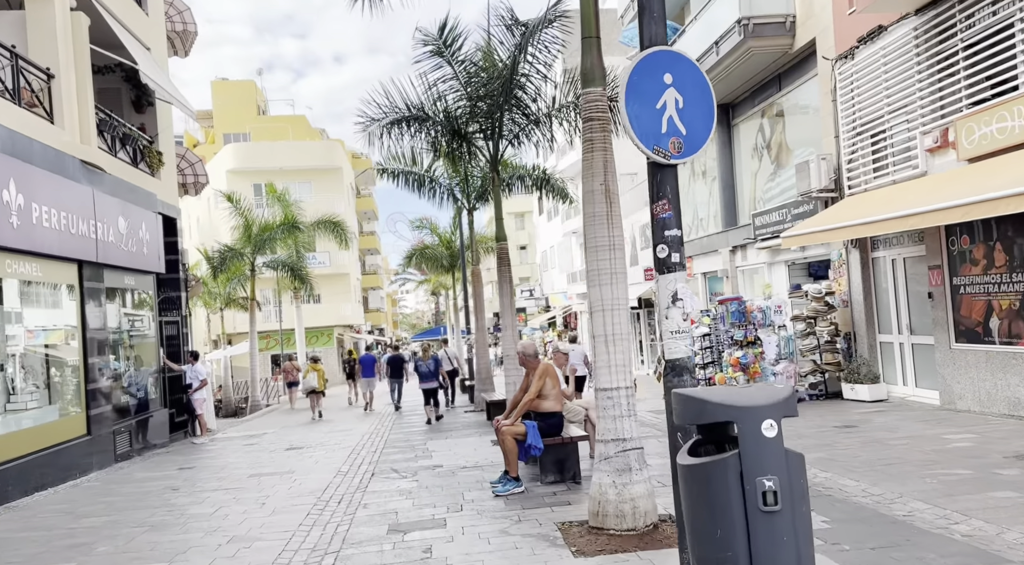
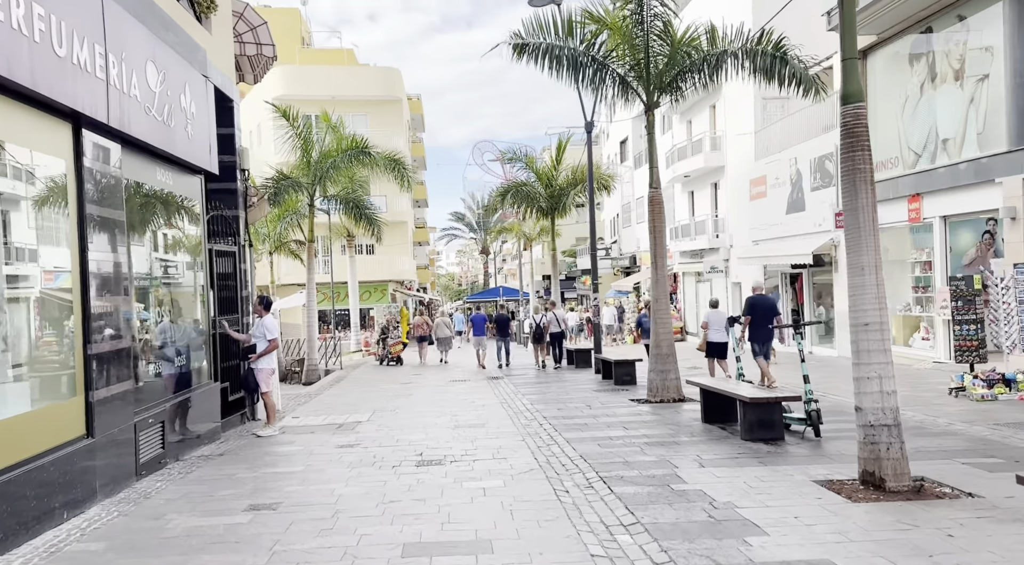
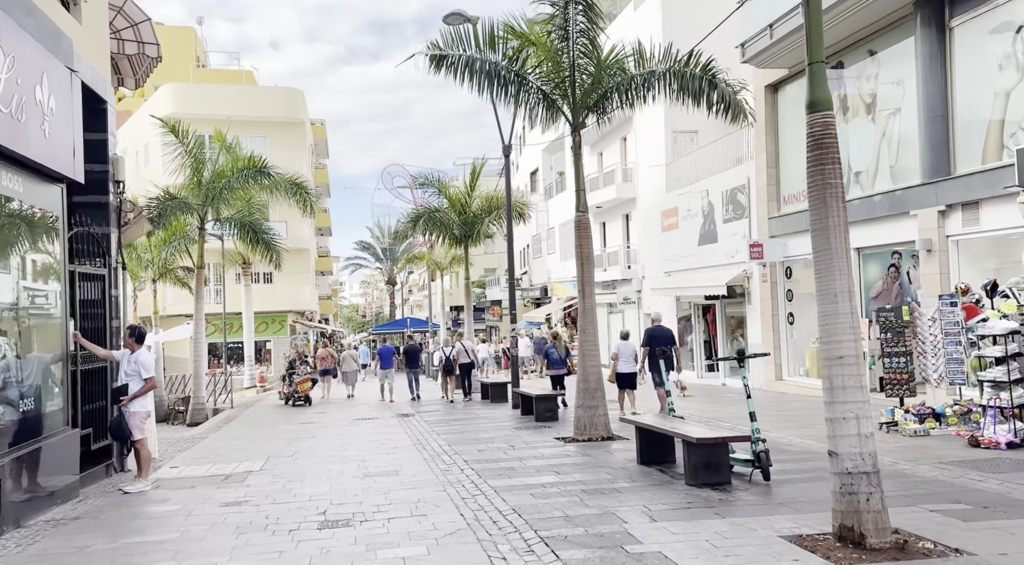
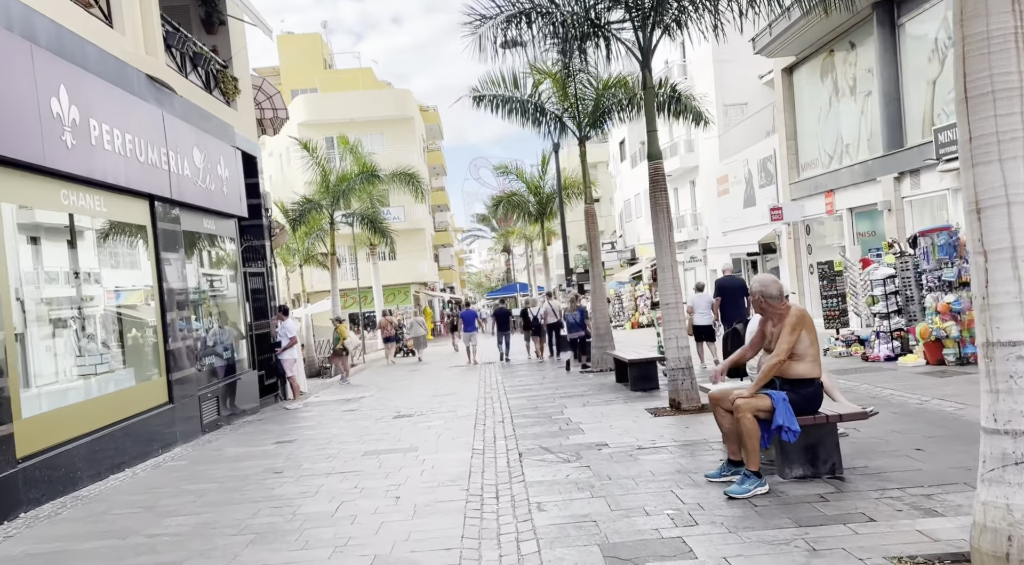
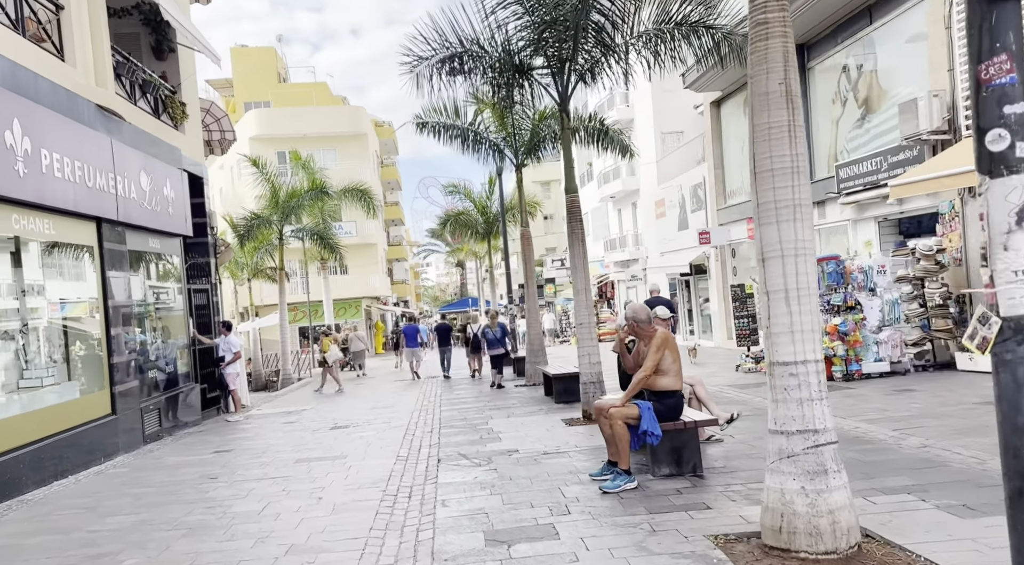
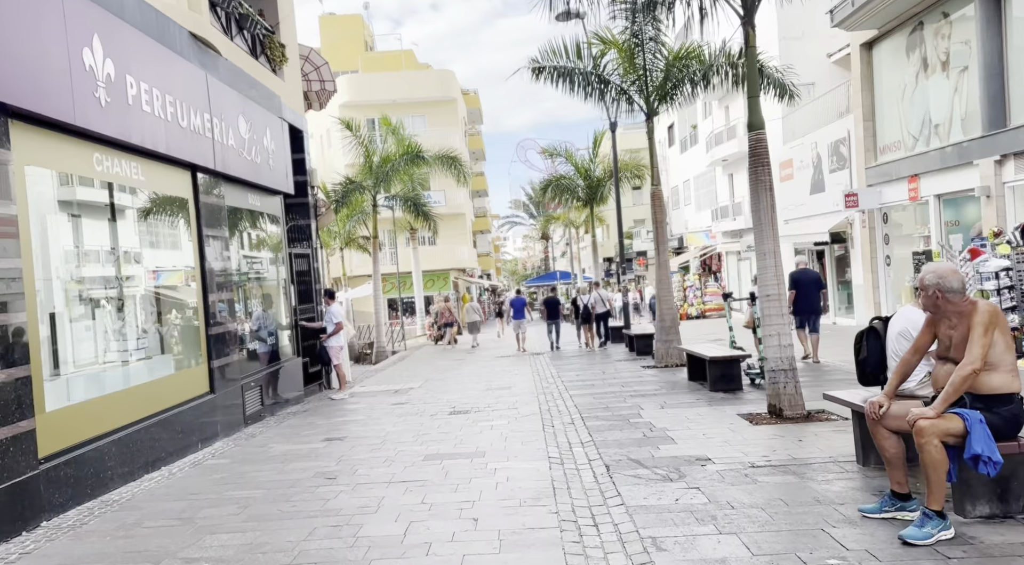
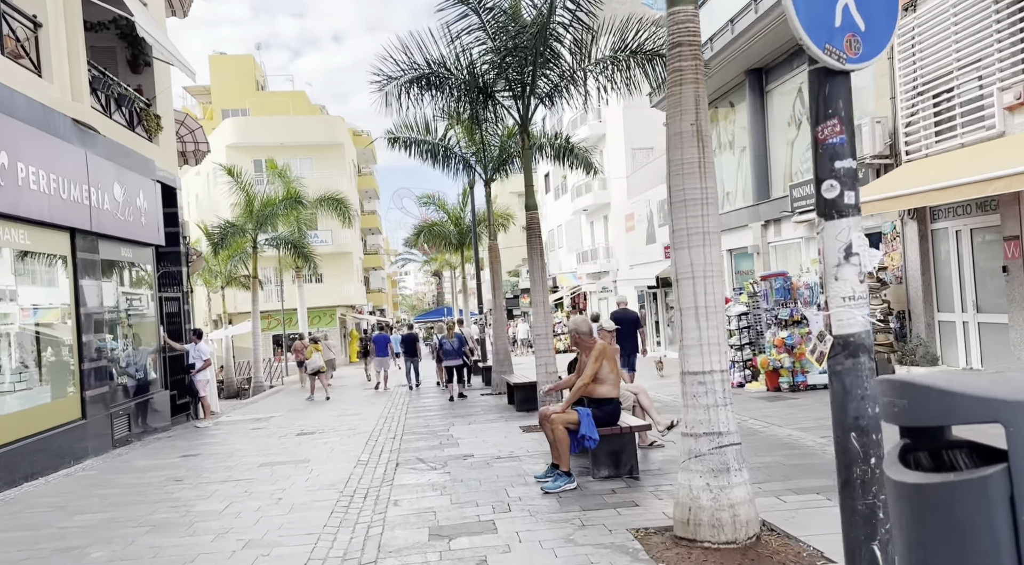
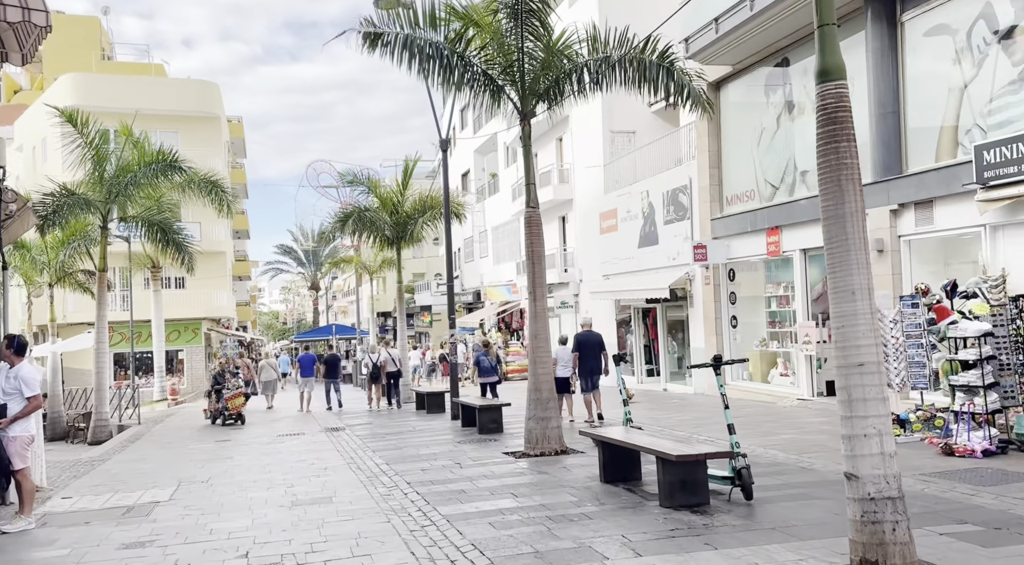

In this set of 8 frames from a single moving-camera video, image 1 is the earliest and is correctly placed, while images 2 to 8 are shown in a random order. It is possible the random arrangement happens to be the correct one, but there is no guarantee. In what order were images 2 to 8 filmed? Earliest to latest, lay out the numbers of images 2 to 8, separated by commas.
7, 5, 4, 6, 2, 3, 8
